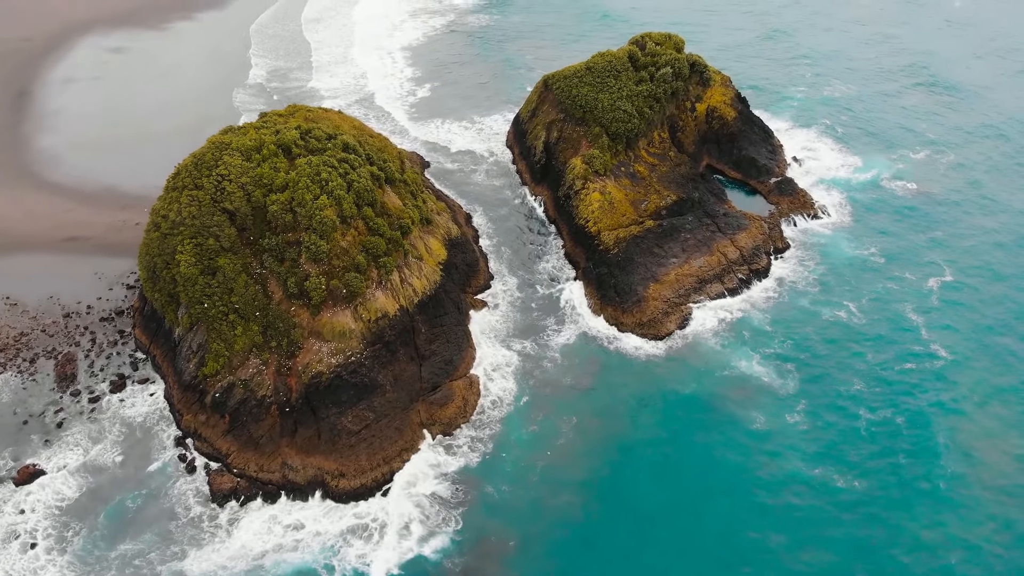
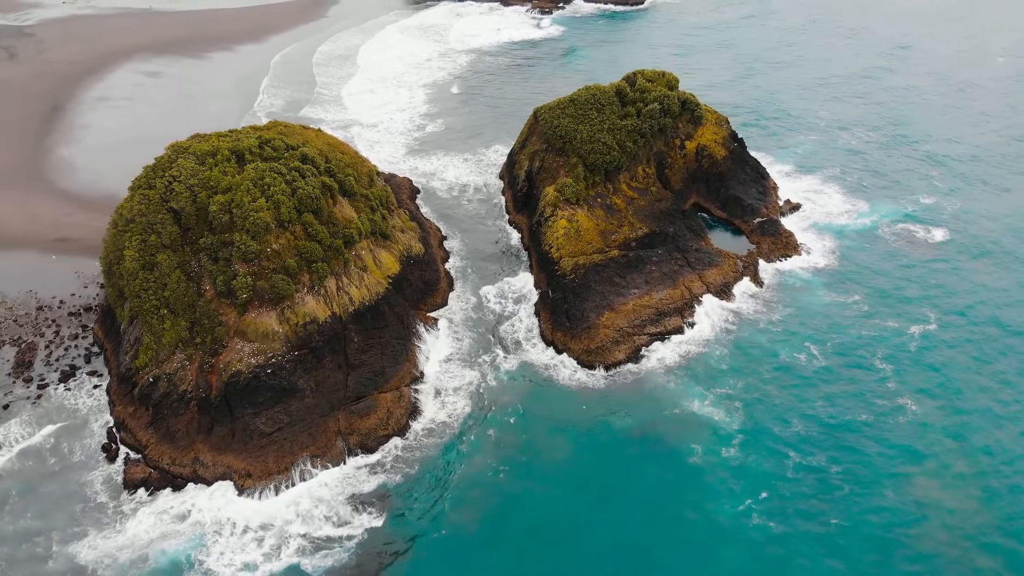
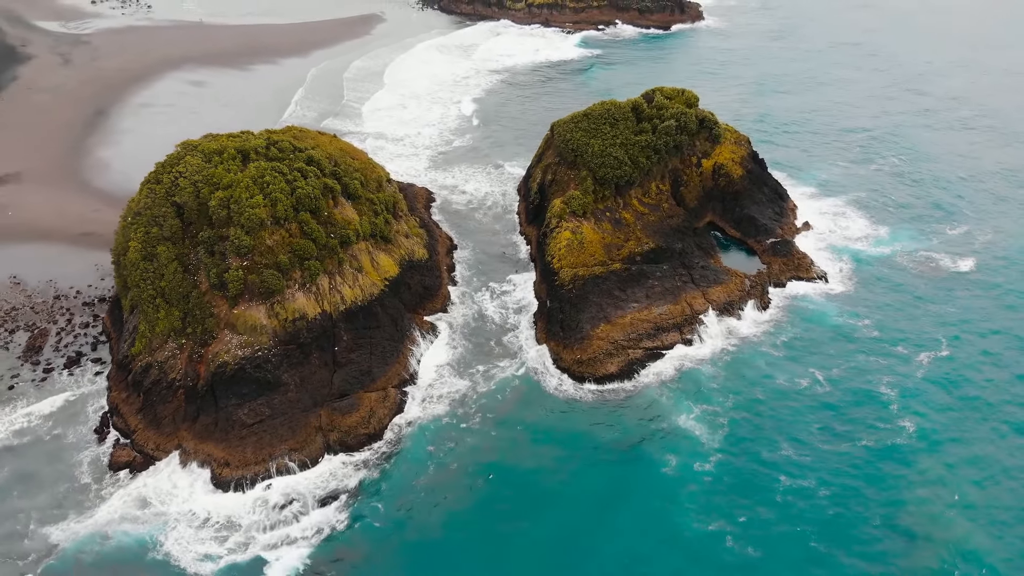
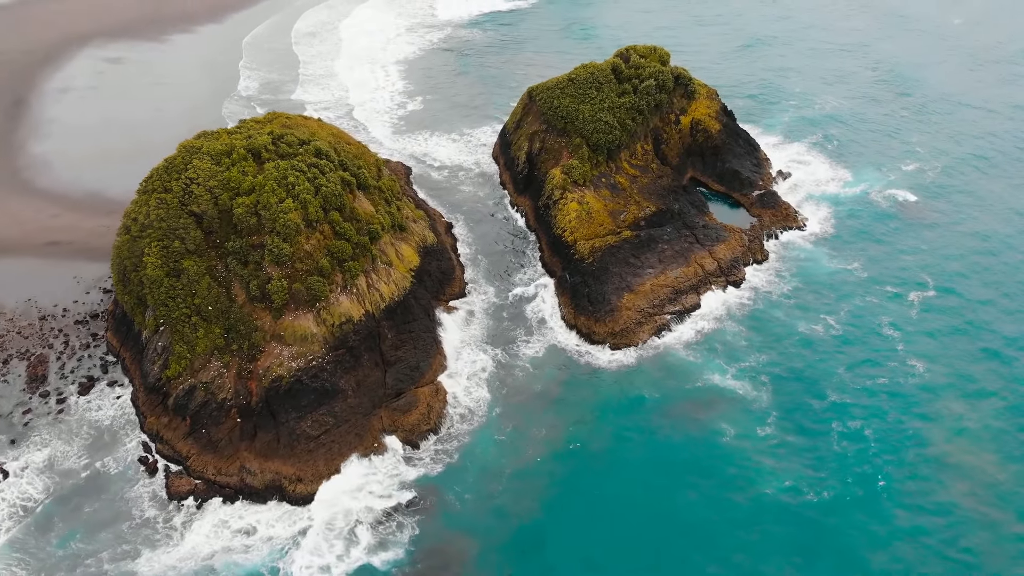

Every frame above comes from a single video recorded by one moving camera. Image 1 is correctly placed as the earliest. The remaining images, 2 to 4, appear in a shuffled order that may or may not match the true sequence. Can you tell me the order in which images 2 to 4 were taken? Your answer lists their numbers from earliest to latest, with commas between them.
4, 2, 3
